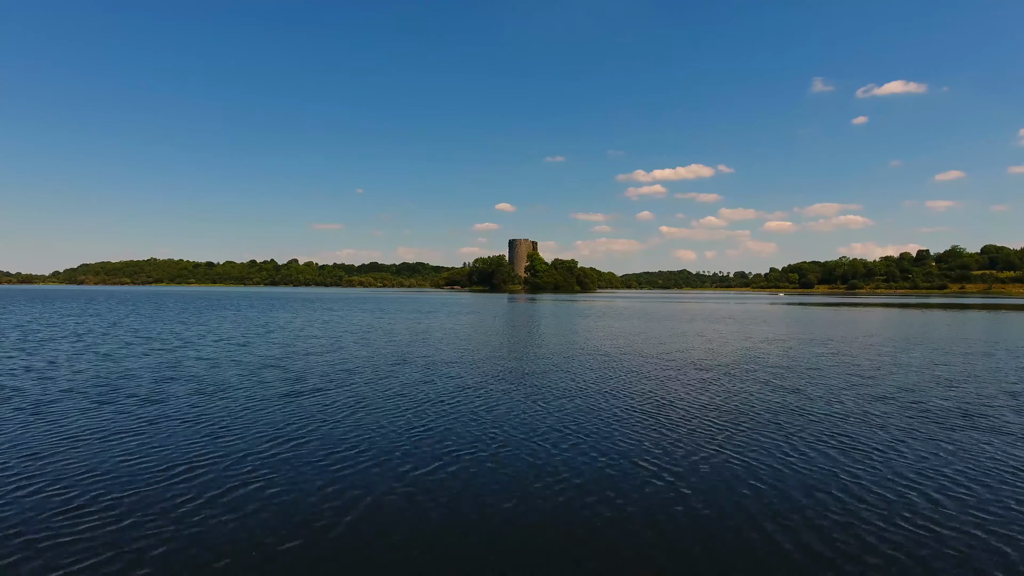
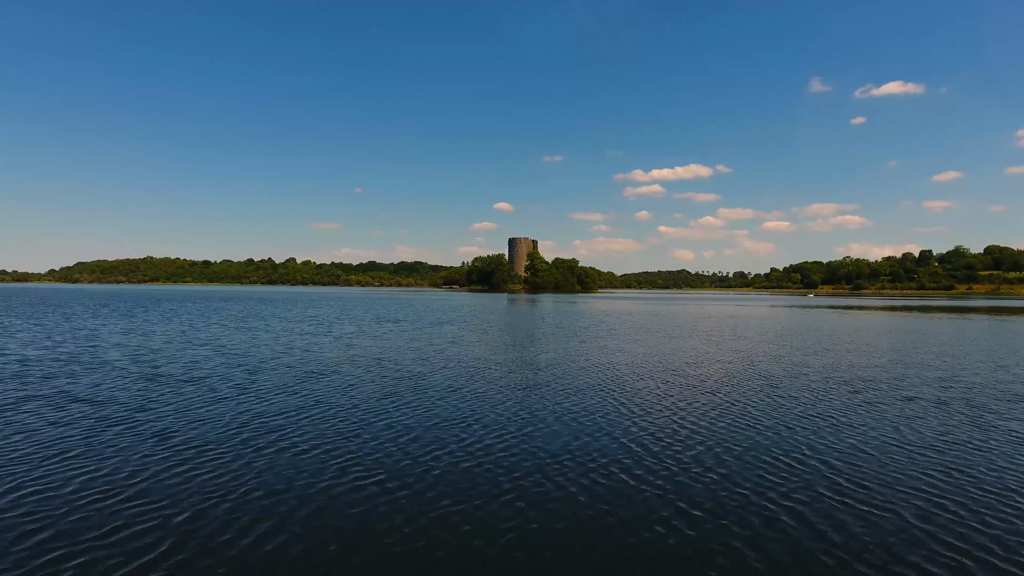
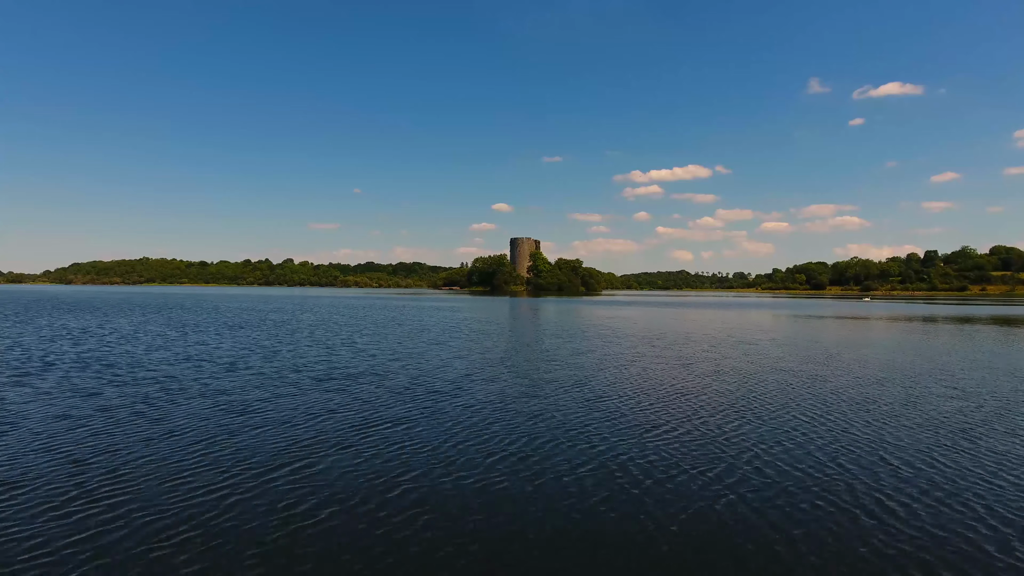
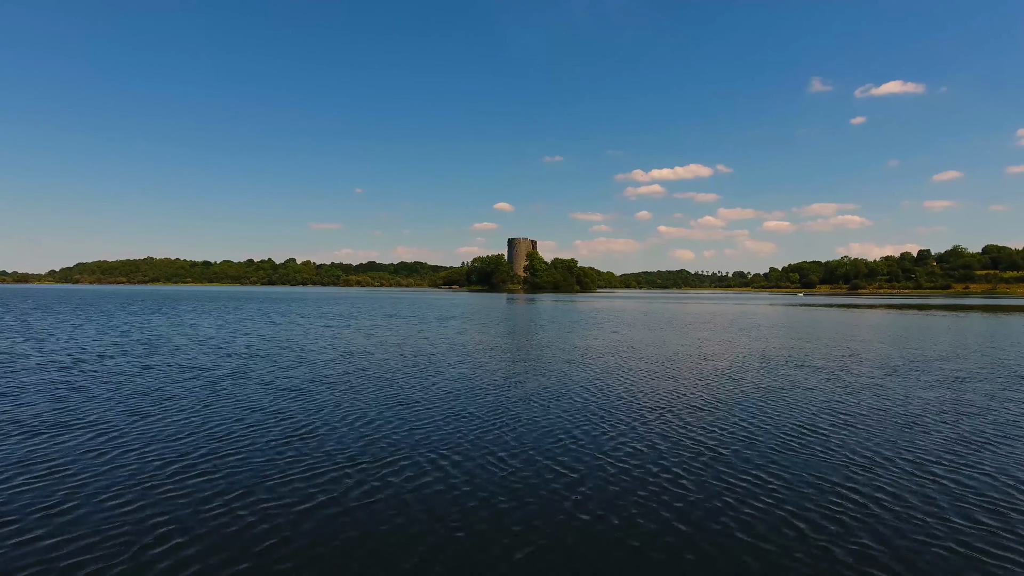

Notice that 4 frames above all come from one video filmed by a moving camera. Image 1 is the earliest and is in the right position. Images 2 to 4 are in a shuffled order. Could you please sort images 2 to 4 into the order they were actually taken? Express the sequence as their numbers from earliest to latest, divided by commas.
4, 2, 3
